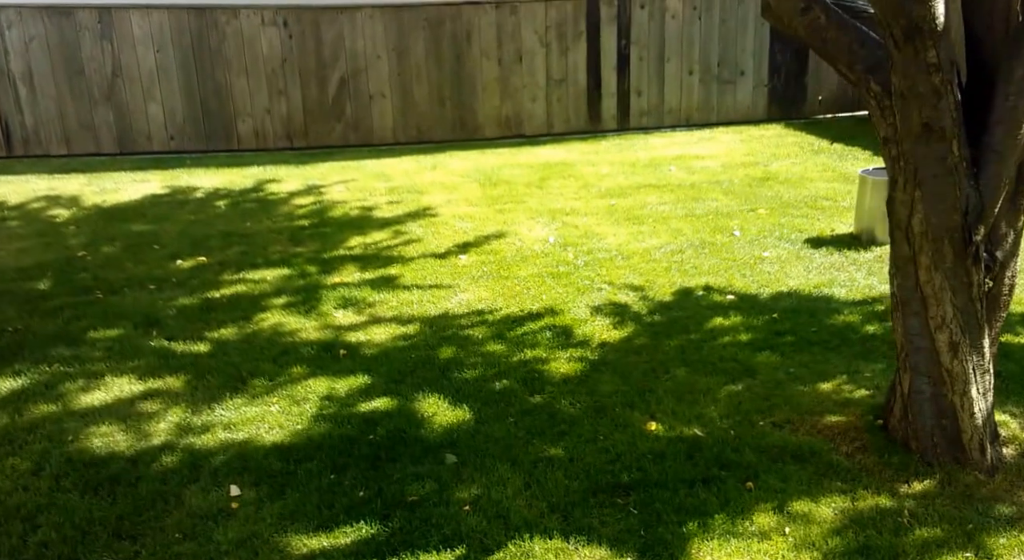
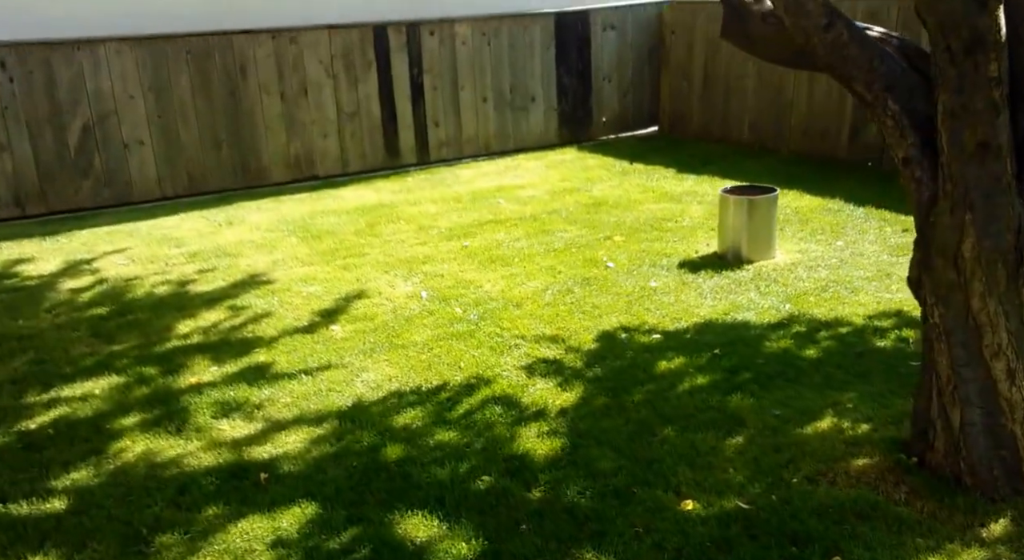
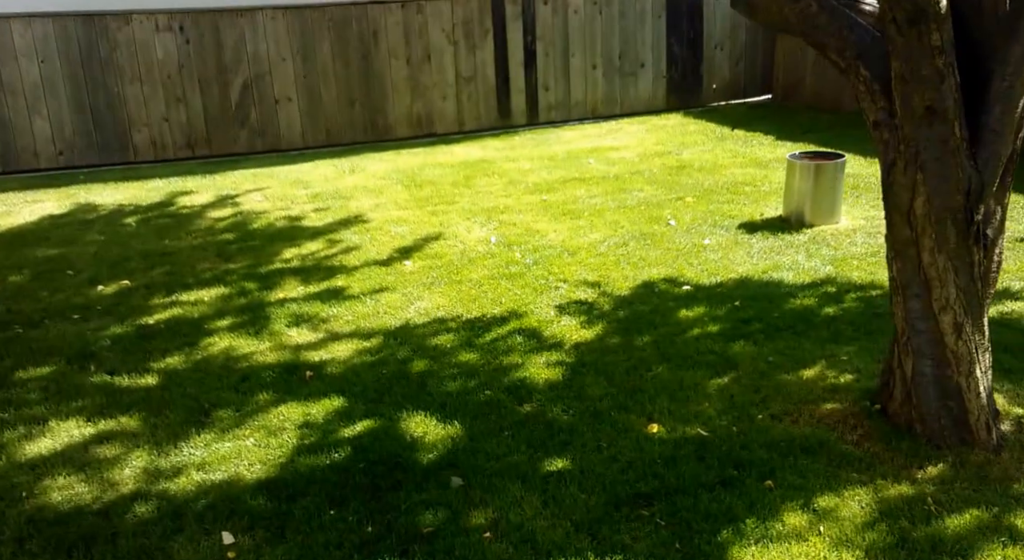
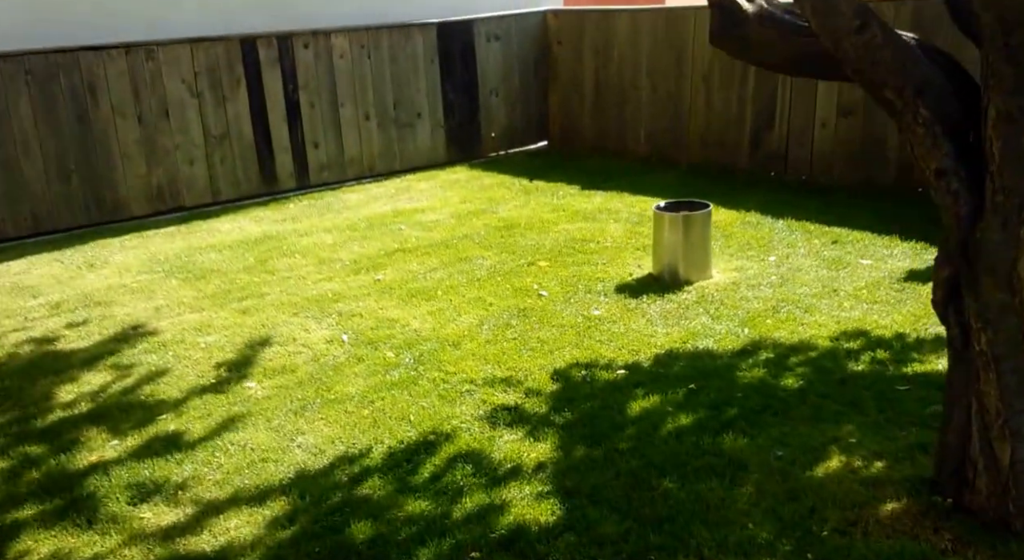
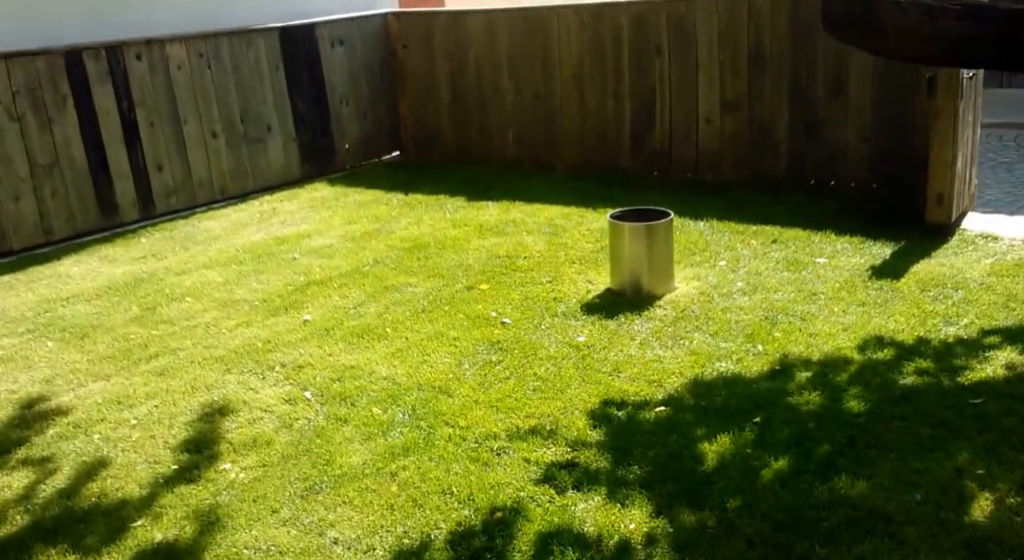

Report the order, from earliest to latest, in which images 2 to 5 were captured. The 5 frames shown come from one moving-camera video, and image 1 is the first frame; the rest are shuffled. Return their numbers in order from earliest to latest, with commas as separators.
3, 2, 4, 5
